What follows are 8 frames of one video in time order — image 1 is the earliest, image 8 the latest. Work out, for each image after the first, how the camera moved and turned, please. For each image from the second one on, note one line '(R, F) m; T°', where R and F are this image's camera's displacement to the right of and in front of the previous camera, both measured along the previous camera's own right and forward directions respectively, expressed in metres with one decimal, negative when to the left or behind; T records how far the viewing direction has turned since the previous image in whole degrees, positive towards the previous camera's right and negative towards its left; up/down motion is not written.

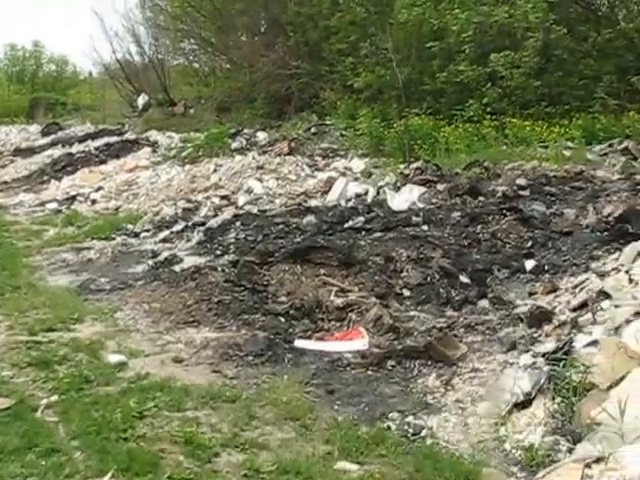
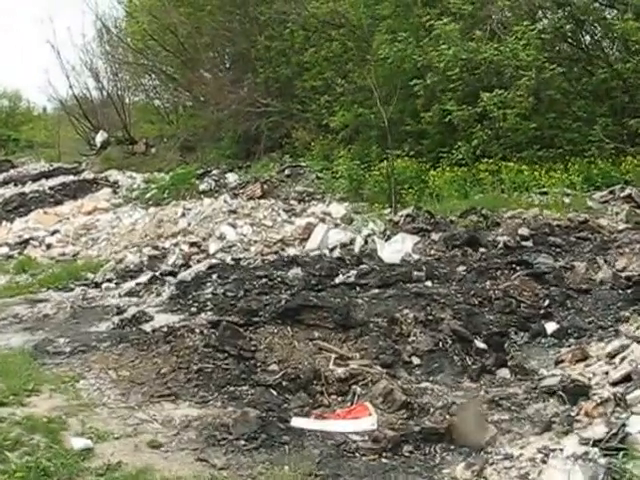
(-0.3, +1.1) m; +3°
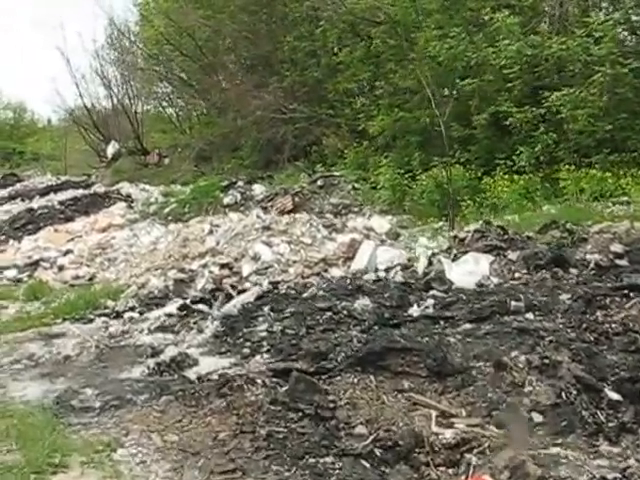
(-0.5, +1.5) m; 0°
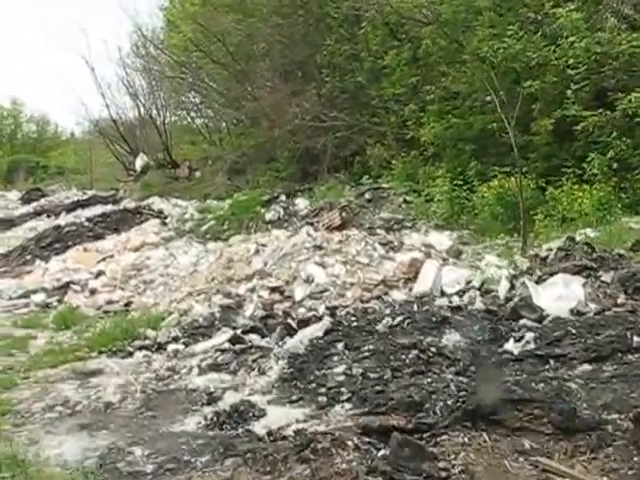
(-0.4, +1.1) m; -1°
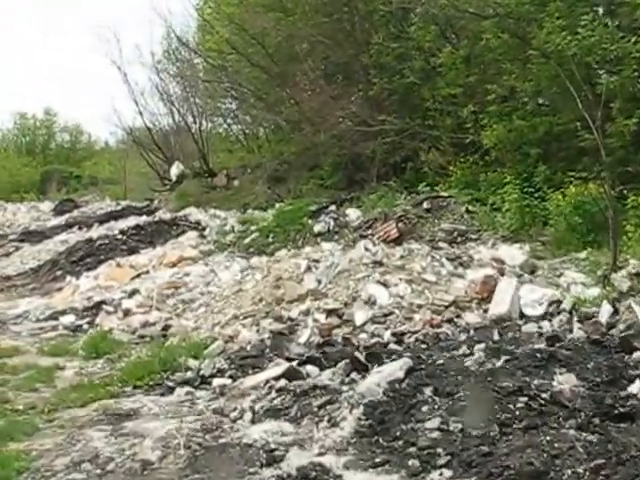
(-0.3, +1.2) m; -2°
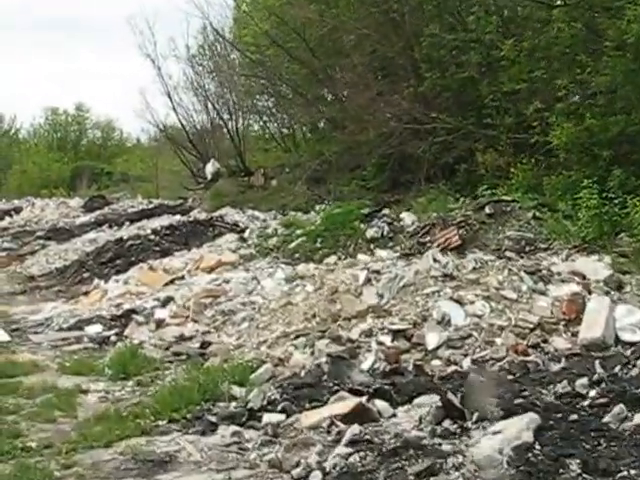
(-0.3, +1.3) m; -2°
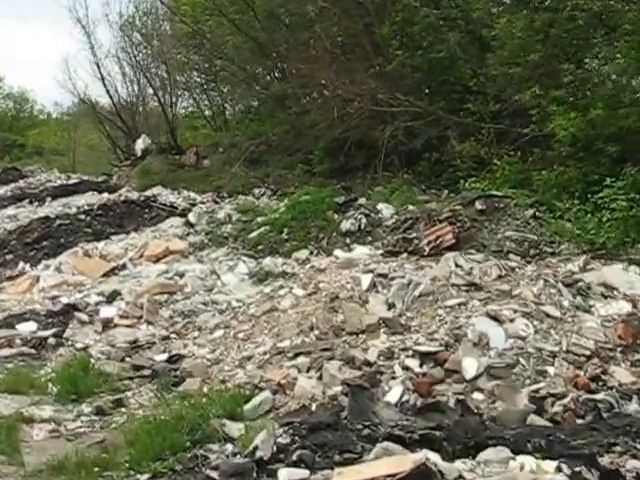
(-0.7, +1.7) m; +5°
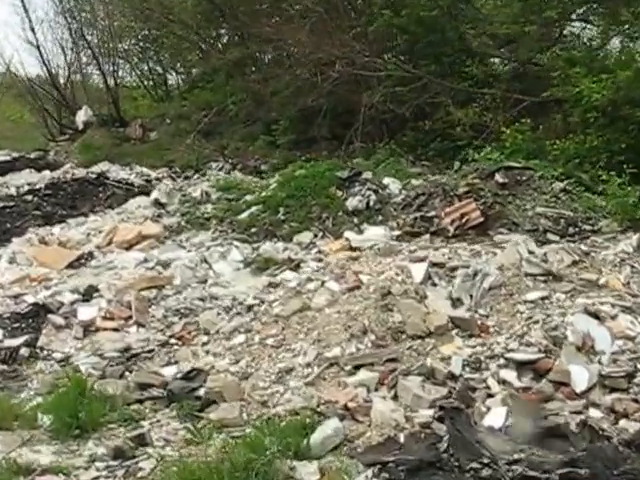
(-0.7, +1.4) m; +5°
